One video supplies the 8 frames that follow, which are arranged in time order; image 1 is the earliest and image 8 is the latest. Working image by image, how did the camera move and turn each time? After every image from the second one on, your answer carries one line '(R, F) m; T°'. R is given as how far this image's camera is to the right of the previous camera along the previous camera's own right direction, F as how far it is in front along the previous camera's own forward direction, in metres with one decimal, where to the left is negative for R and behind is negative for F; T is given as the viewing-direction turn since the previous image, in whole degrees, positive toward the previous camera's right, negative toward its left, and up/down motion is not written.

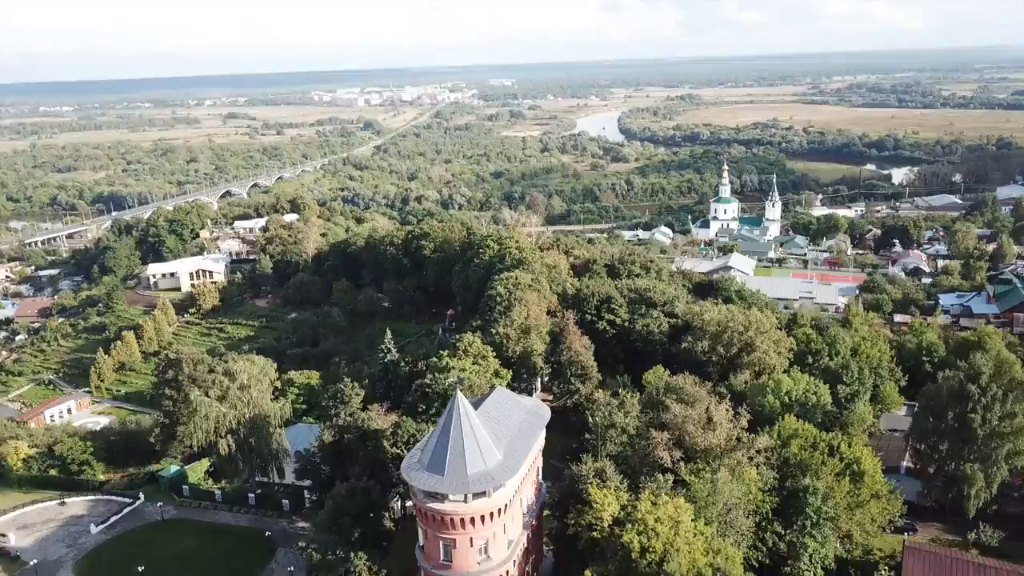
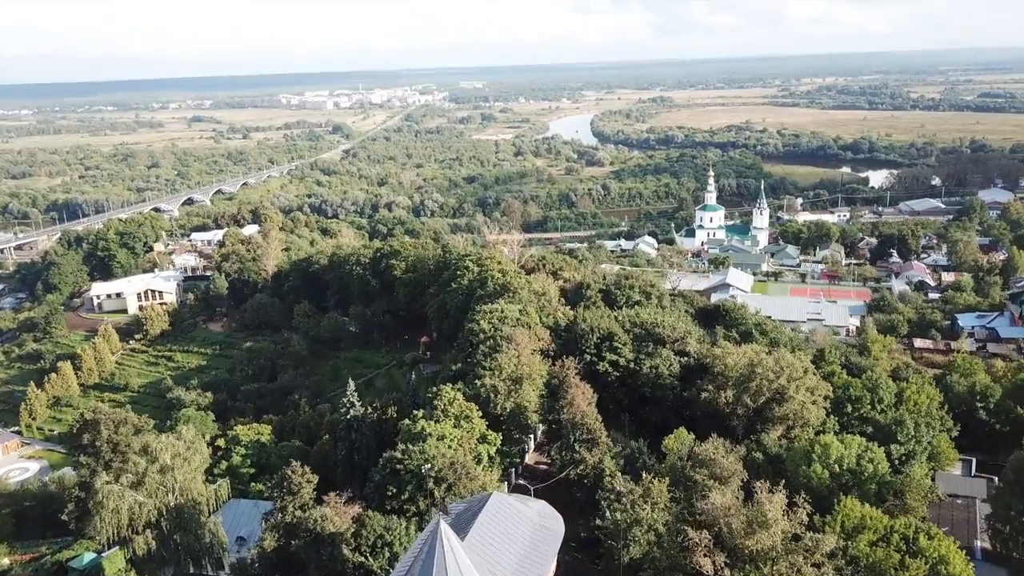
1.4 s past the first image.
(-0.3, +3.1) m; +2°
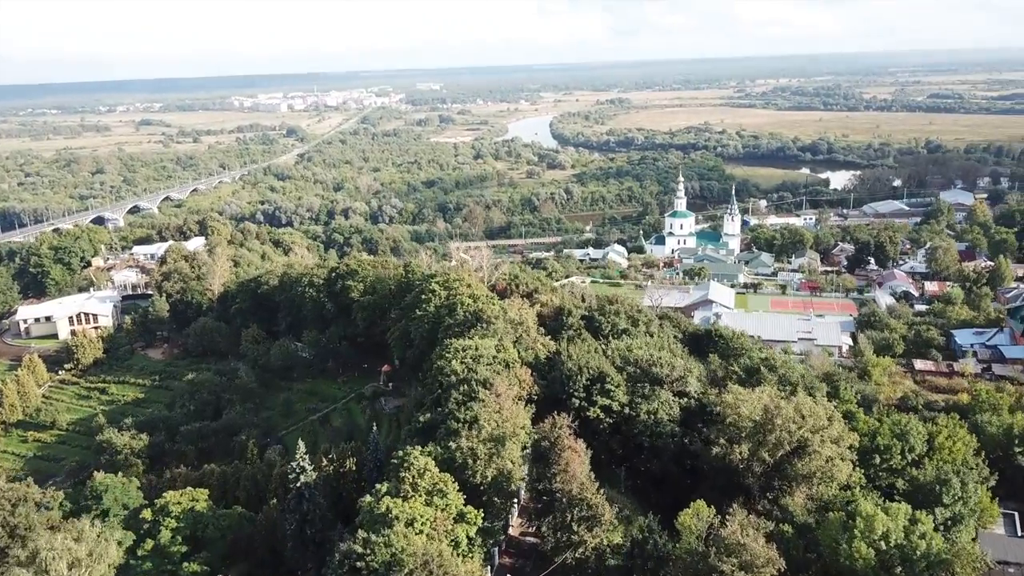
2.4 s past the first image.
(-0.3, +2.4) m; +3°
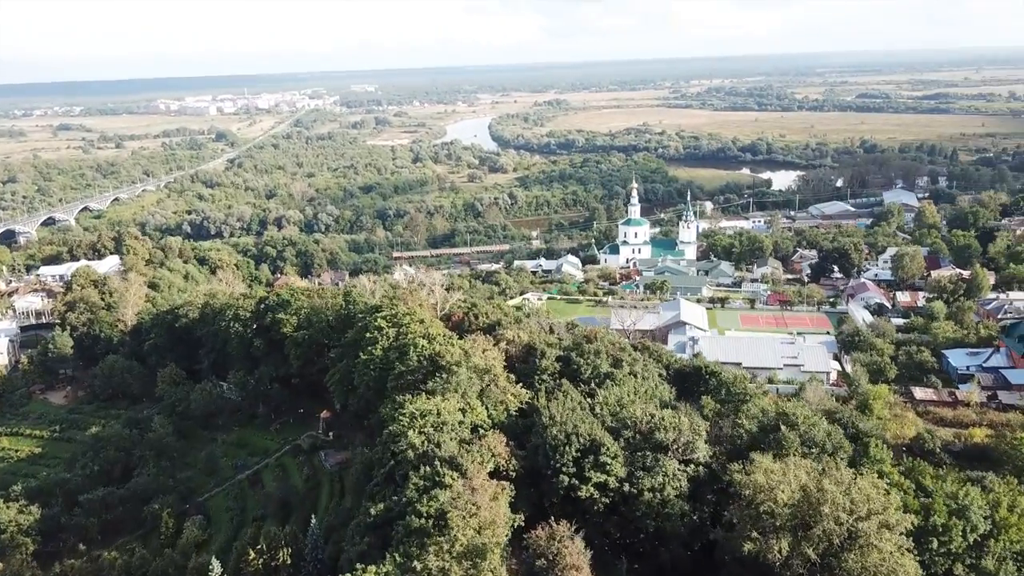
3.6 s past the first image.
(-0.5, +3.1) m; +4°
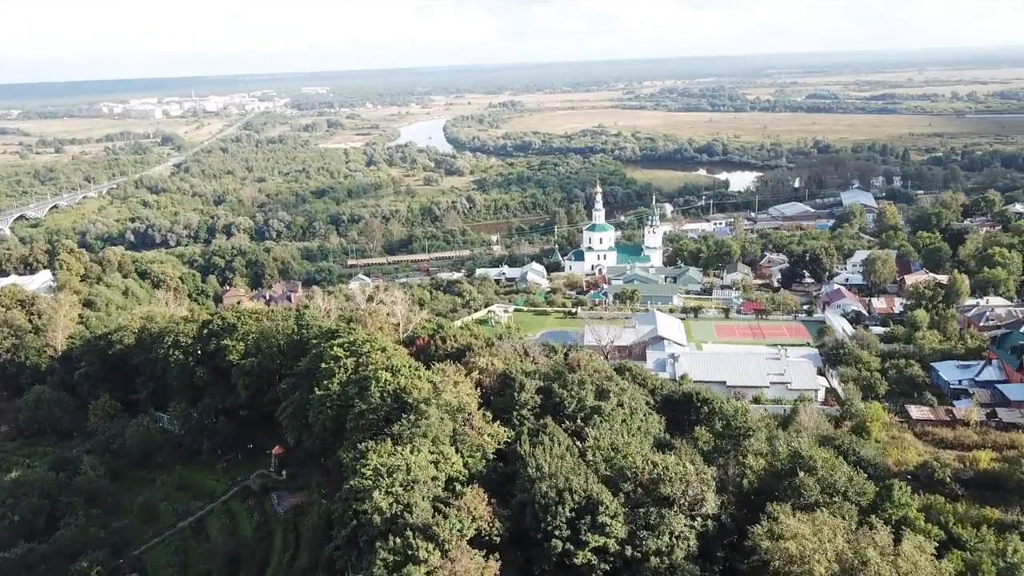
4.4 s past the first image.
(-0.3, +1.9) m; +3°
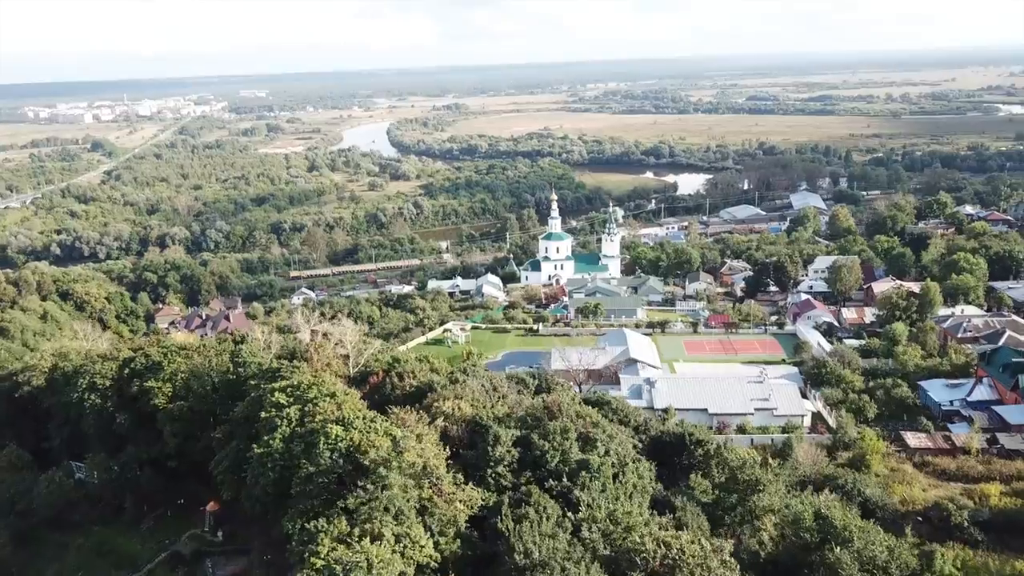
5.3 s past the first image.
(-0.4, +2.2) m; +4°
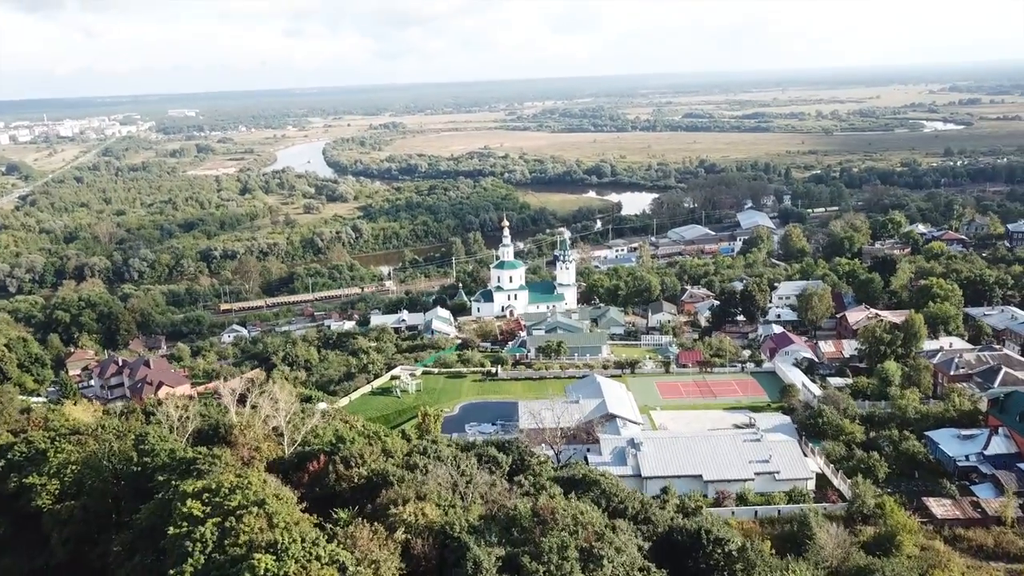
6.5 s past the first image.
(-0.5, +3.0) m; +4°
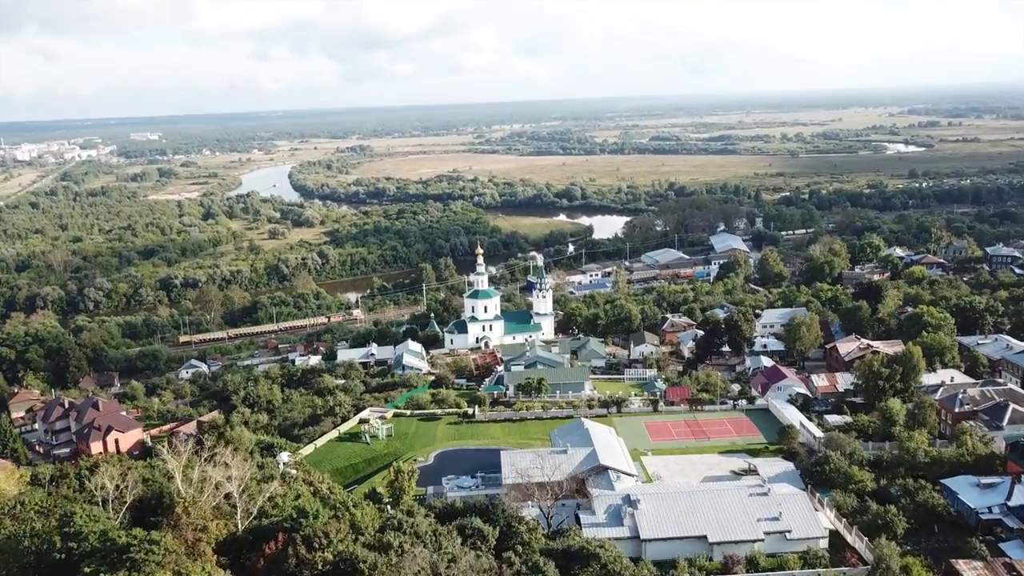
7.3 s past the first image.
(-0.3, +1.9) m; +2°
